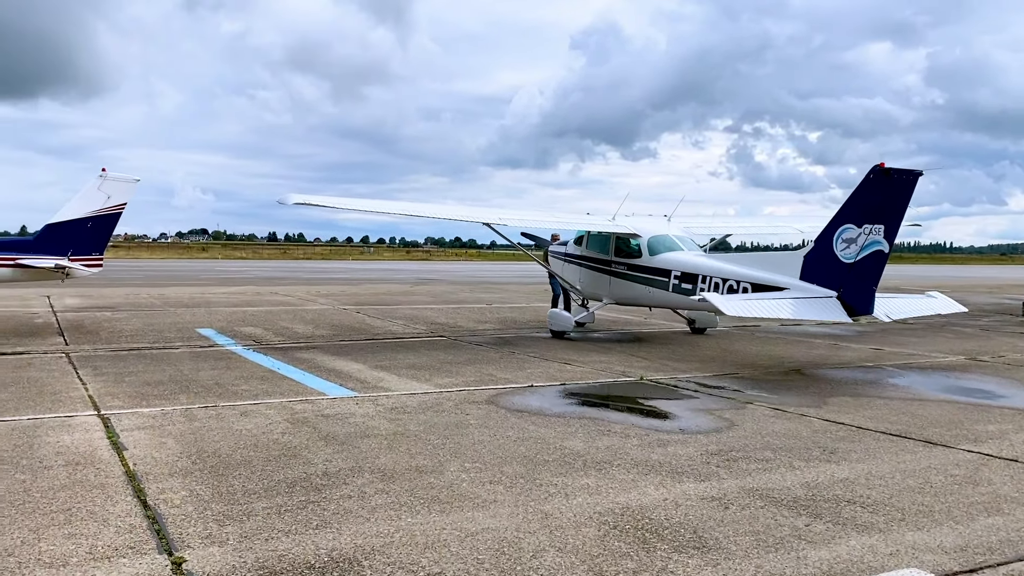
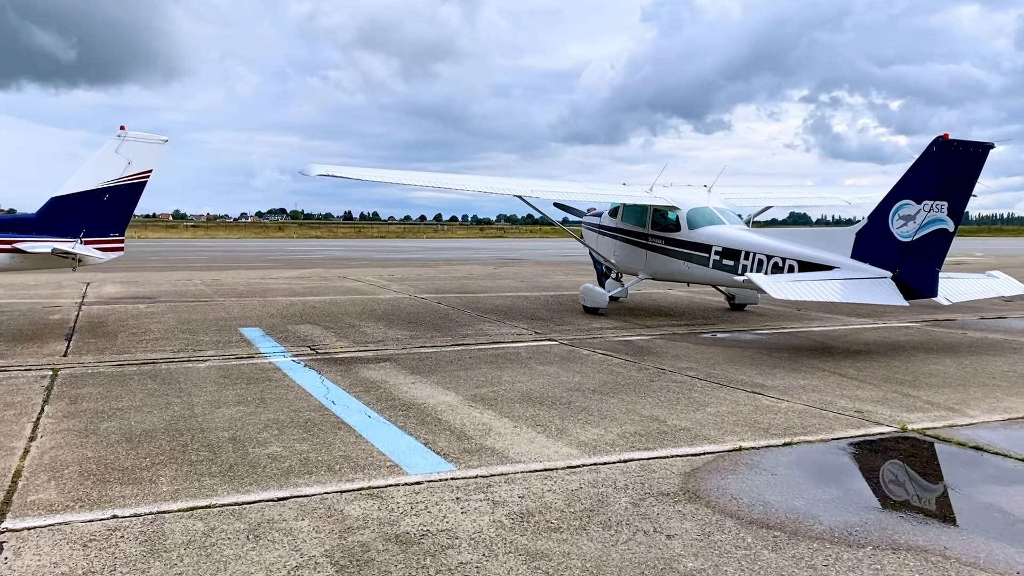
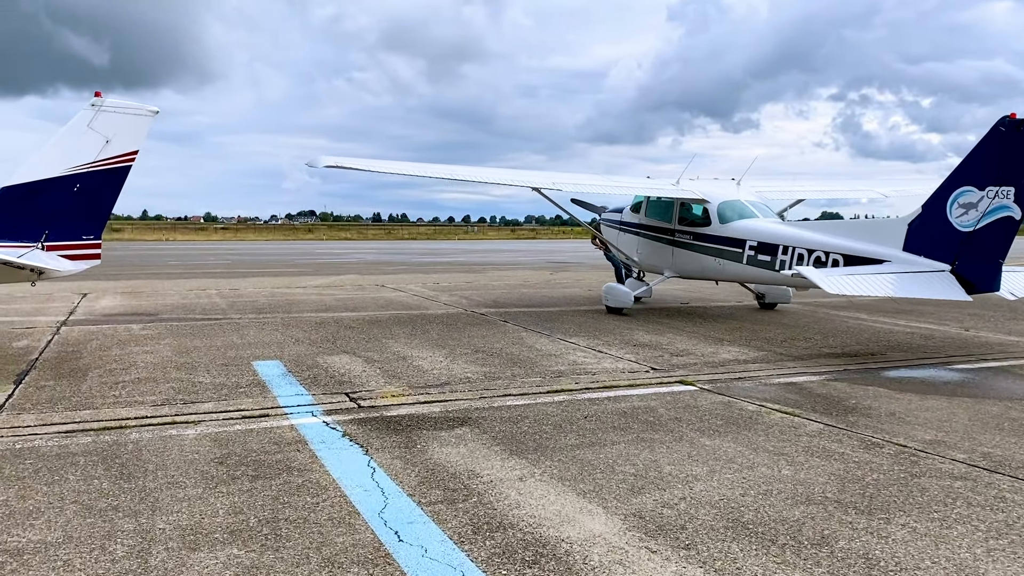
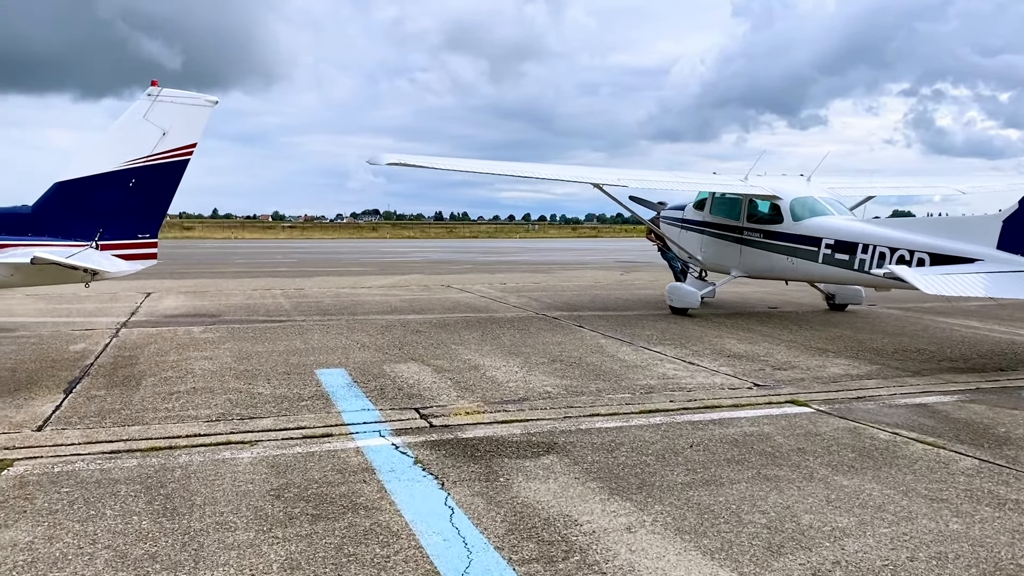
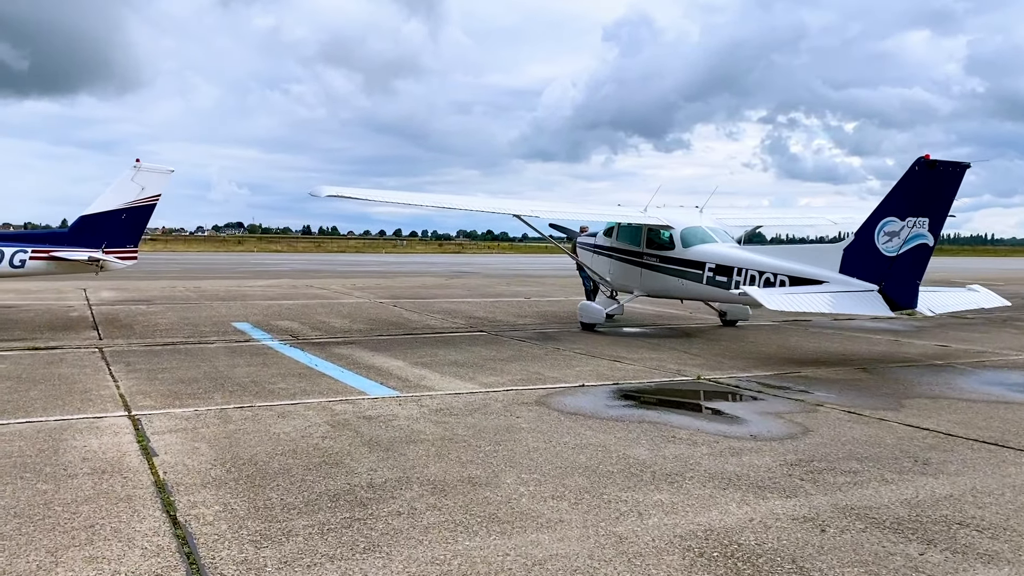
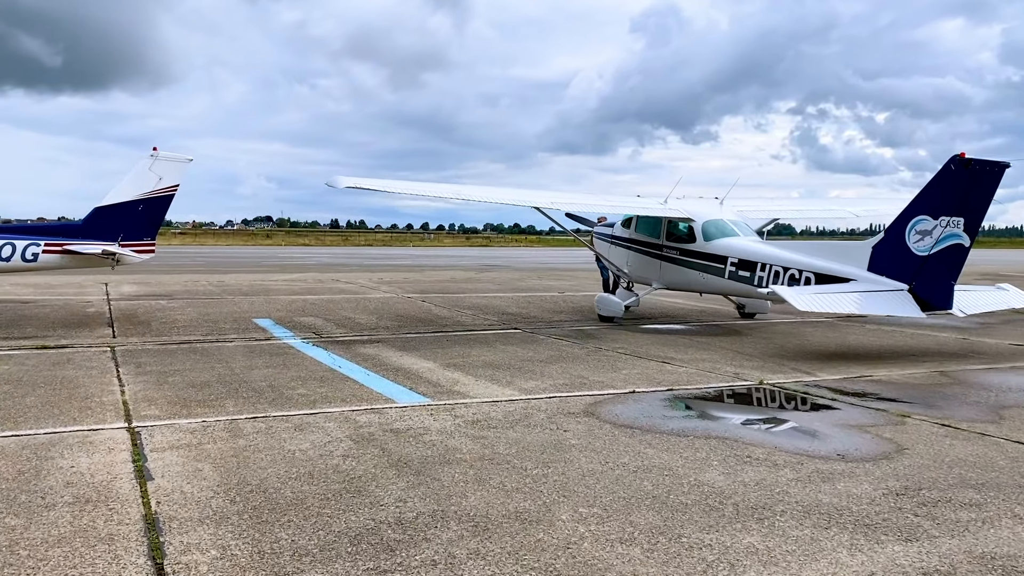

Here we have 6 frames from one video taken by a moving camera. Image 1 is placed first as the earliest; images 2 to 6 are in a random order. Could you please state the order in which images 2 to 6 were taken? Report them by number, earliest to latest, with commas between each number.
5, 6, 2, 3, 4
